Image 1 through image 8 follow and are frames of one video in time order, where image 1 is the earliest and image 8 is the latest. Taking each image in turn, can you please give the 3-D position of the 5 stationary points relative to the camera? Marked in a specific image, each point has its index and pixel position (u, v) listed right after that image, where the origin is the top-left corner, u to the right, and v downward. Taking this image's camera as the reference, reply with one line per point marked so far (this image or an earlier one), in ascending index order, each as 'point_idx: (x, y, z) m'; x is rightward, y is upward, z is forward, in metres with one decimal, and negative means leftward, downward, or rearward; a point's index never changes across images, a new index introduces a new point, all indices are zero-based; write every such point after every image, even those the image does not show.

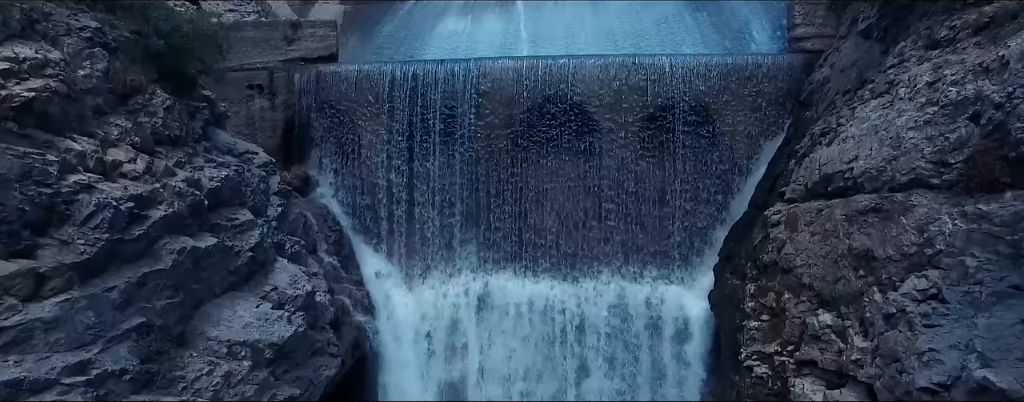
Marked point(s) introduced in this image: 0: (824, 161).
0: (+3.5, +0.4, +8.7) m
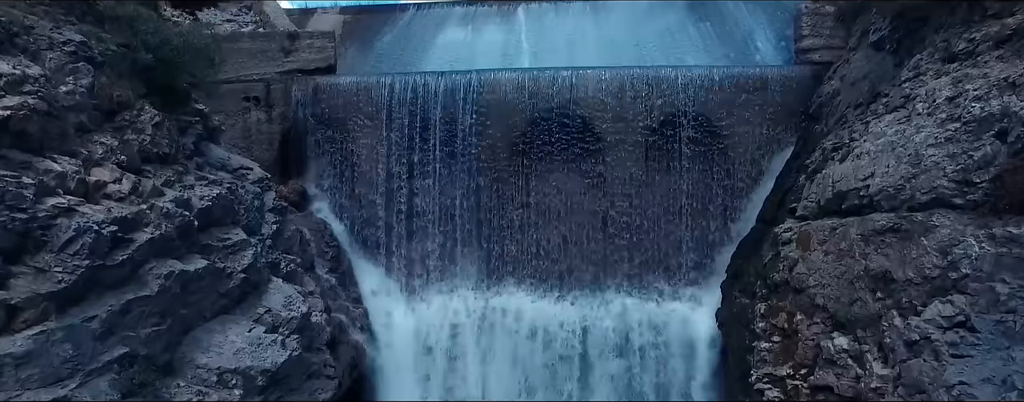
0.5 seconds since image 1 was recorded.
0: (+3.5, +0.3, +8.4) m
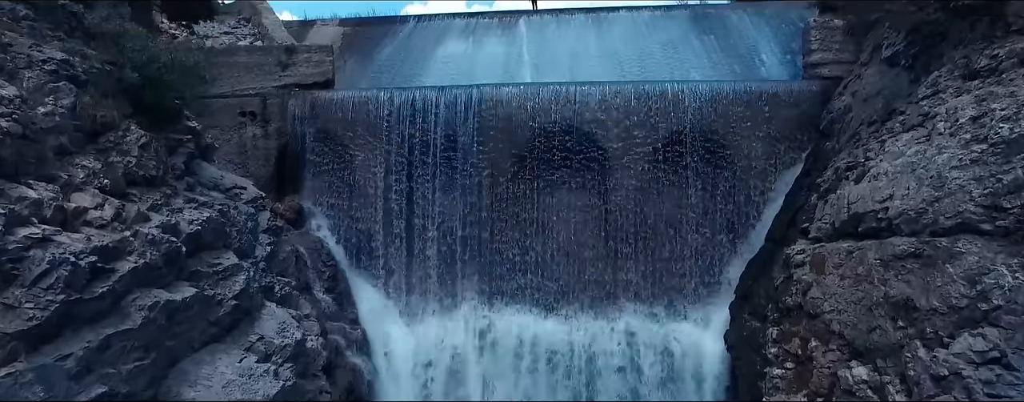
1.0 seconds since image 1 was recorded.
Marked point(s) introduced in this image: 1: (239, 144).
0: (+3.6, 0.0, +8.1) m
1: (-4.4, +0.9, +12.5) m
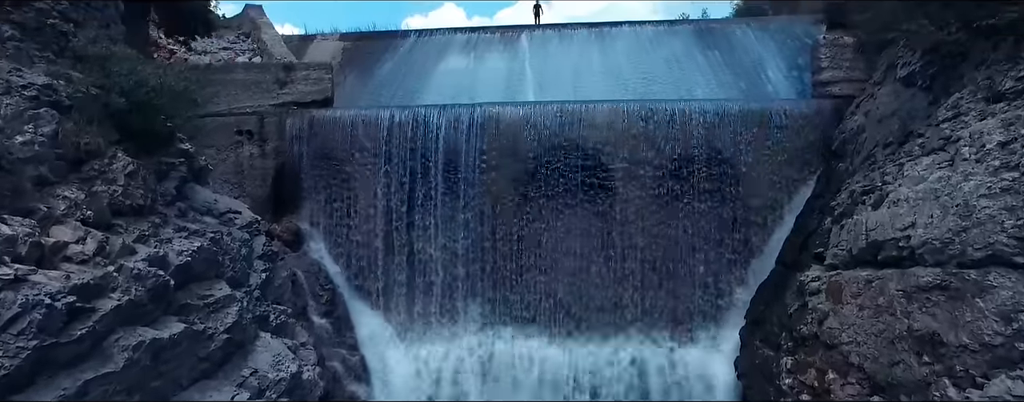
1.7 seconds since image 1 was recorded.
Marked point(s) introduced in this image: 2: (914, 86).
0: (+3.6, -0.2, +7.7) m
1: (-4.4, +0.6, +12.2) m
2: (+4.6, +1.3, +8.8) m
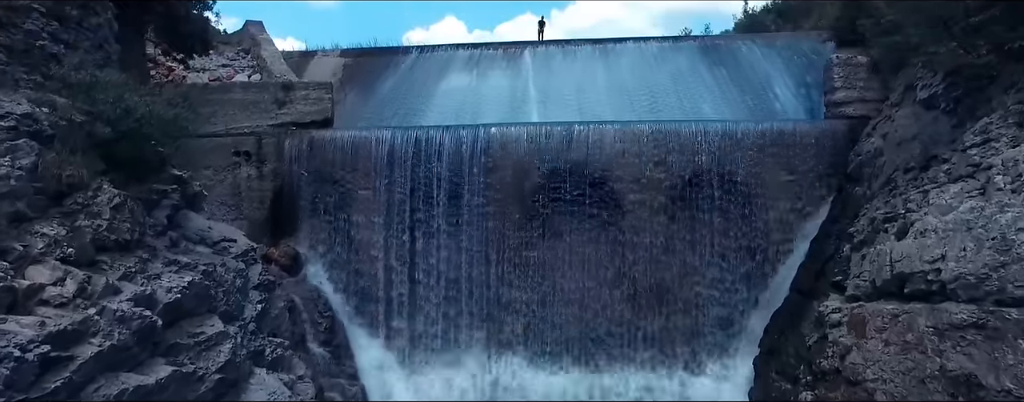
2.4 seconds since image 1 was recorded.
0: (+3.7, -0.5, +7.4) m
1: (-4.3, +0.2, +11.8) m
2: (+4.7, +1.0, +8.5) m
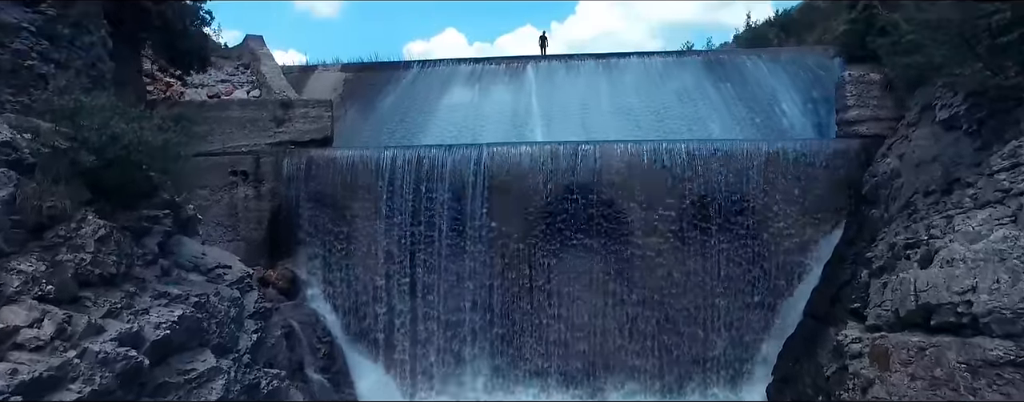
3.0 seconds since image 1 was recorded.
0: (+3.8, -0.8, +7.1) m
1: (-4.2, -0.1, +11.5) m
2: (+4.7, +0.8, +8.2) m
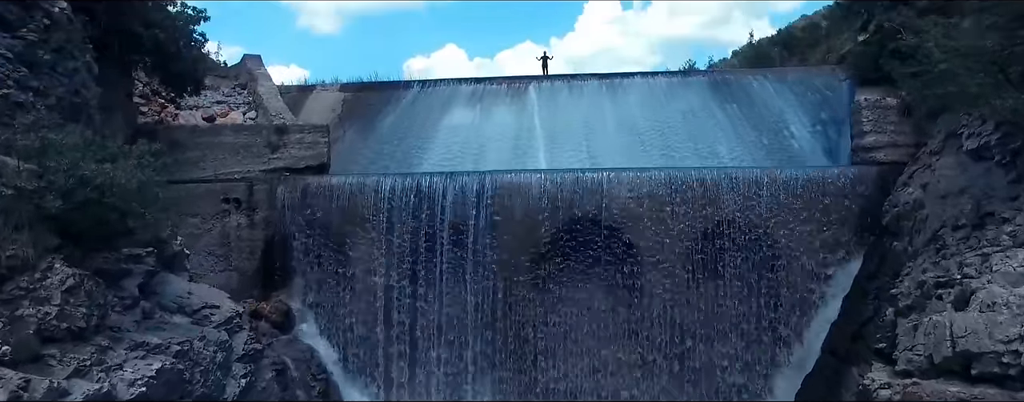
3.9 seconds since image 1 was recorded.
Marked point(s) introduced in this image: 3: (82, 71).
0: (+3.8, -1.1, +6.6) m
1: (-4.2, -0.5, +11.0) m
2: (+4.8, +0.4, +7.7) m
3: (-4.5, +1.4, +8.2) m
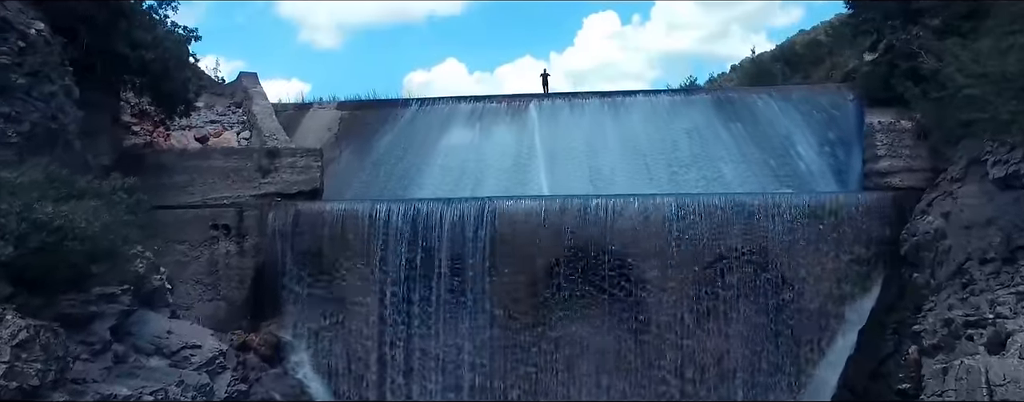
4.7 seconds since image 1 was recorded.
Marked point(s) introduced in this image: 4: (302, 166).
0: (+3.8, -1.4, +6.1) m
1: (-4.2, -0.9, +10.6) m
2: (+4.8, +0.1, +7.3) m
3: (-4.5, +1.1, +7.7) m
4: (-3.0, +0.5, +11.1) m
